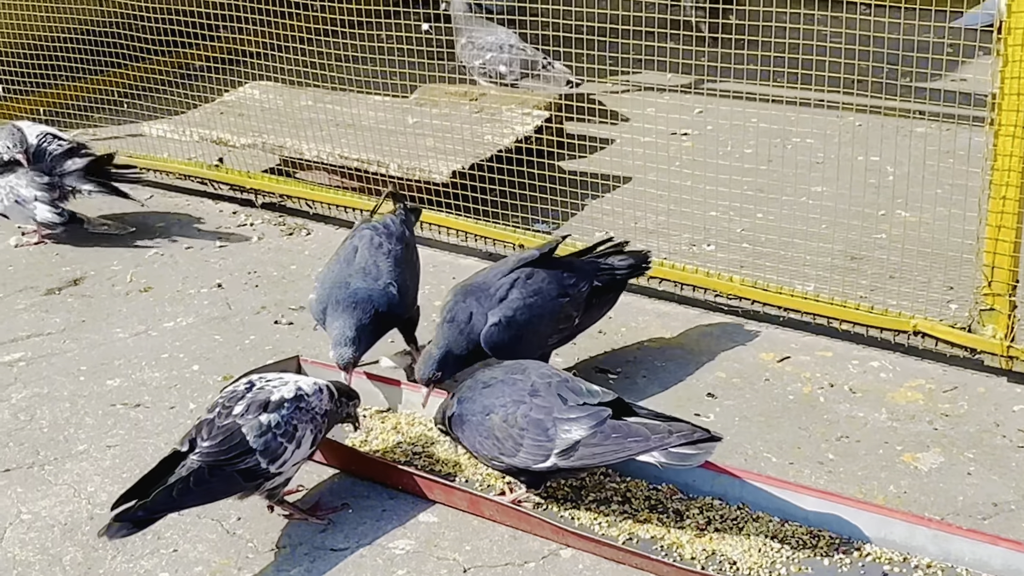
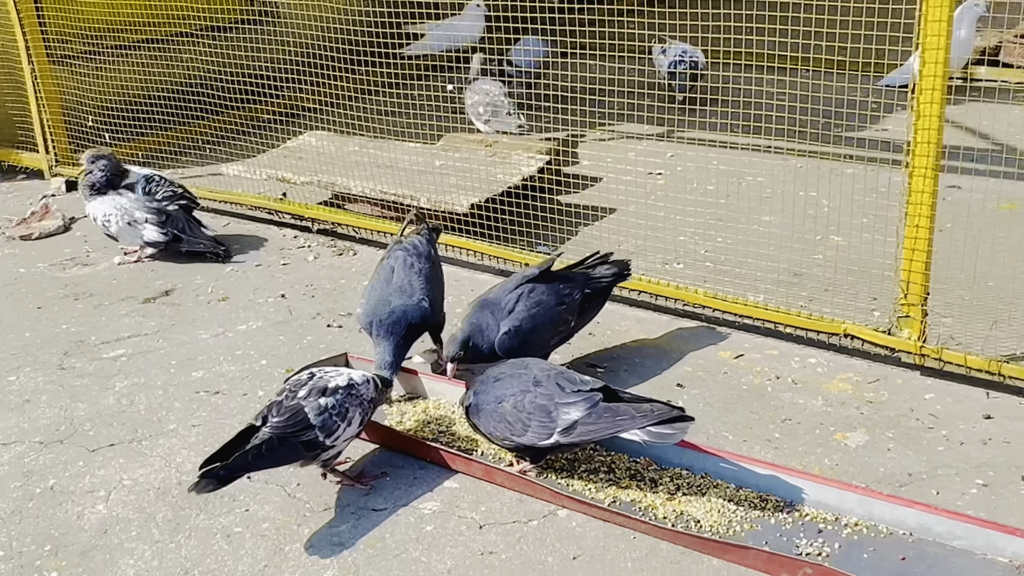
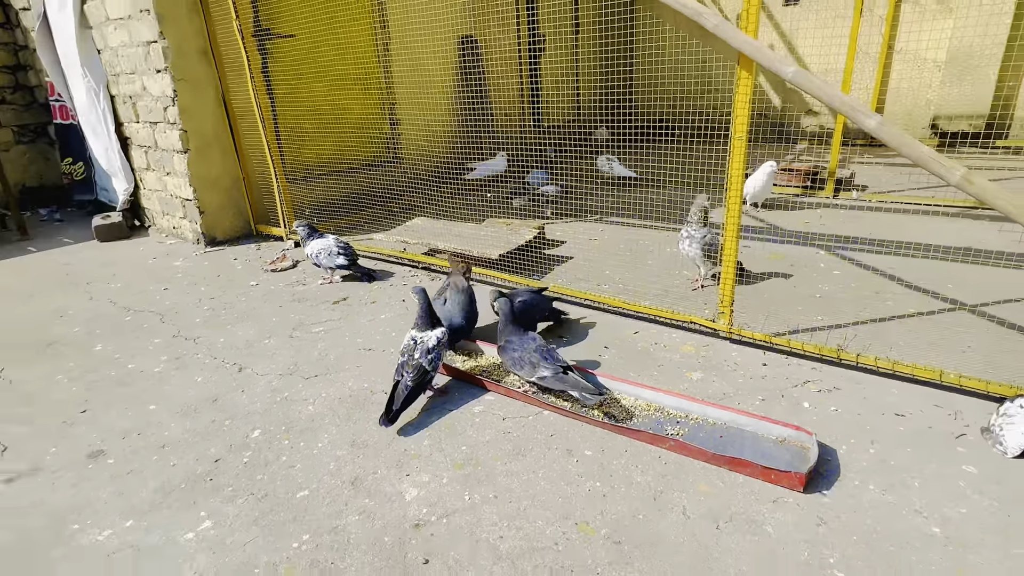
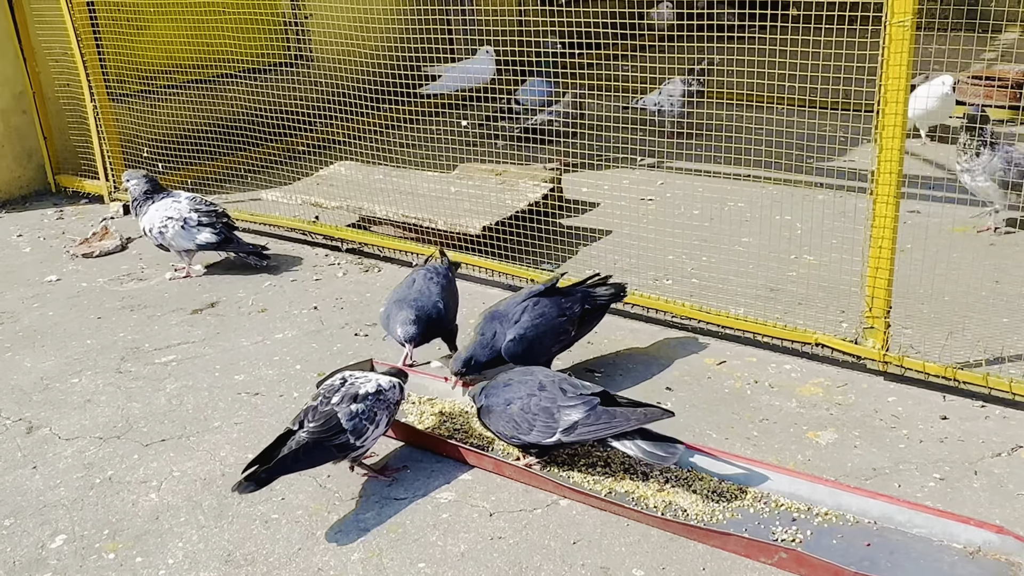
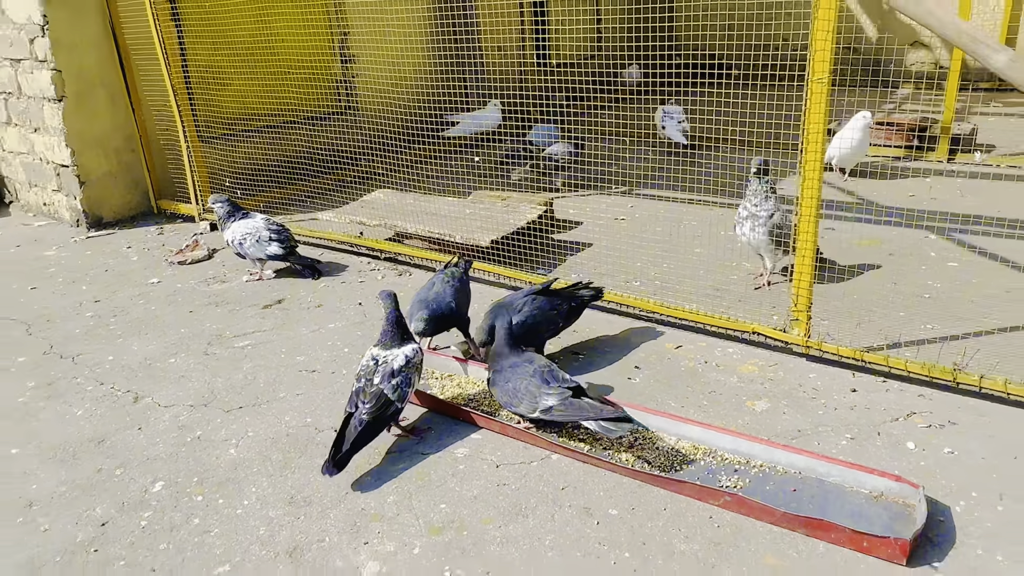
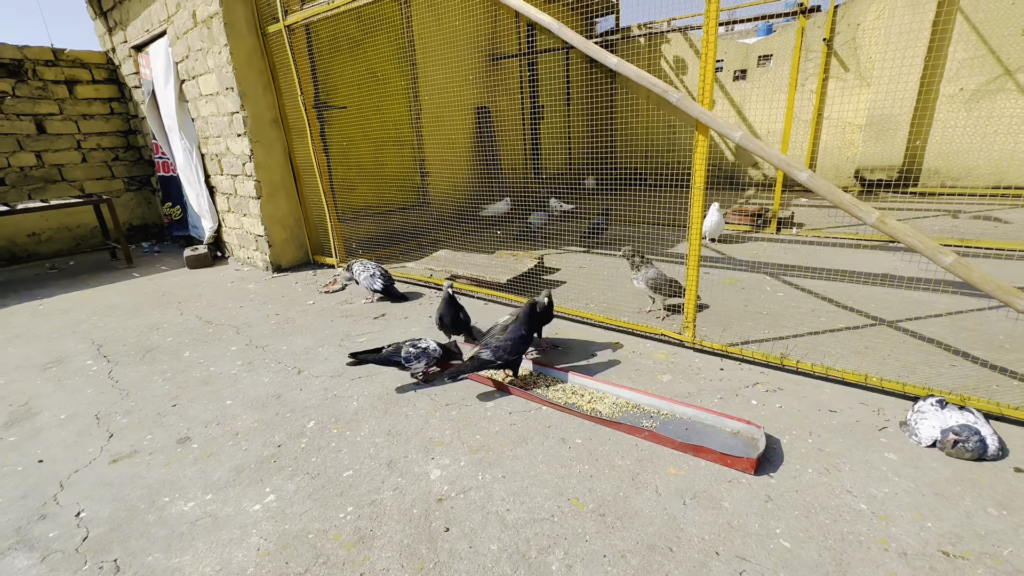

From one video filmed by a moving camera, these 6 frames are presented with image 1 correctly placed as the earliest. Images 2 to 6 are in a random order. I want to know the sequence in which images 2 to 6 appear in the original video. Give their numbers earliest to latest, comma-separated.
2, 4, 5, 3, 6
